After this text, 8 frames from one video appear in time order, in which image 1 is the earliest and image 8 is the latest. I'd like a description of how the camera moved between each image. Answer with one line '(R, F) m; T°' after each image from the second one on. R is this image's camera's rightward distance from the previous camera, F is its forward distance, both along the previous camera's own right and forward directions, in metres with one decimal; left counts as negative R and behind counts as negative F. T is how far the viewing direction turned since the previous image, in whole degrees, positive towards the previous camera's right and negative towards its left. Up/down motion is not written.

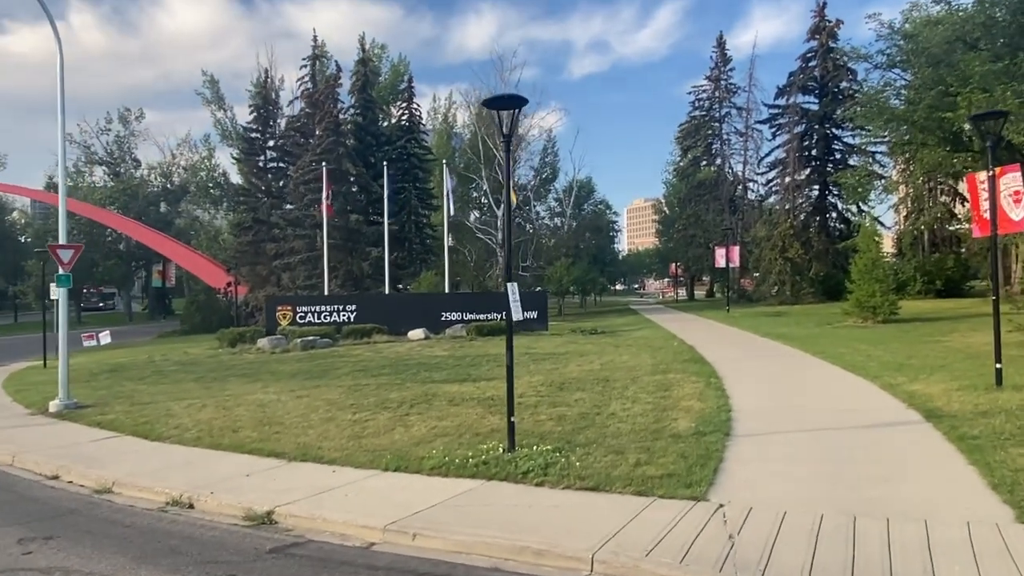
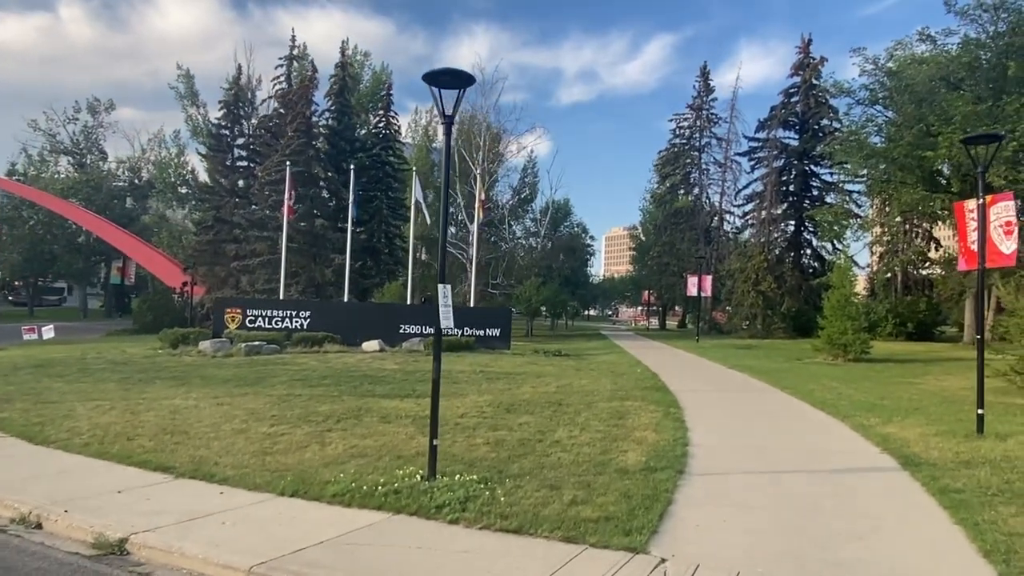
(+0.5, +1.2) m; +2°
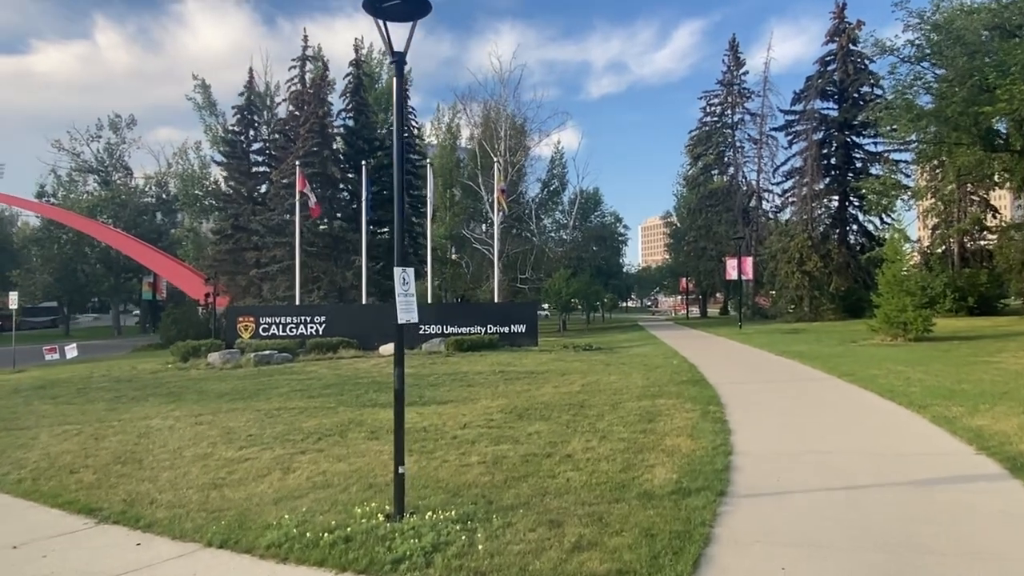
(+0.5, +1.8) m; -3°
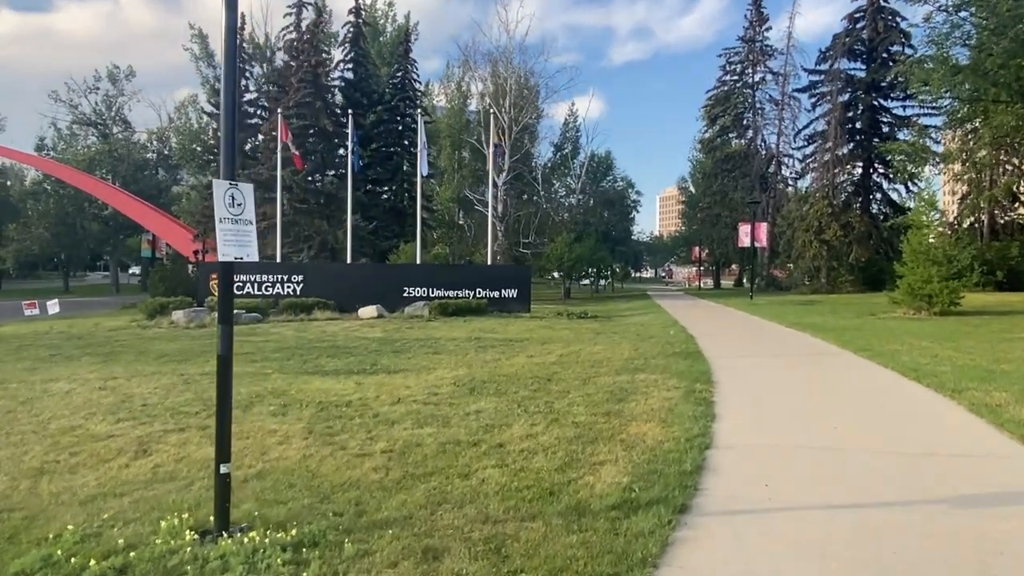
(+0.8, +1.9) m; -1°
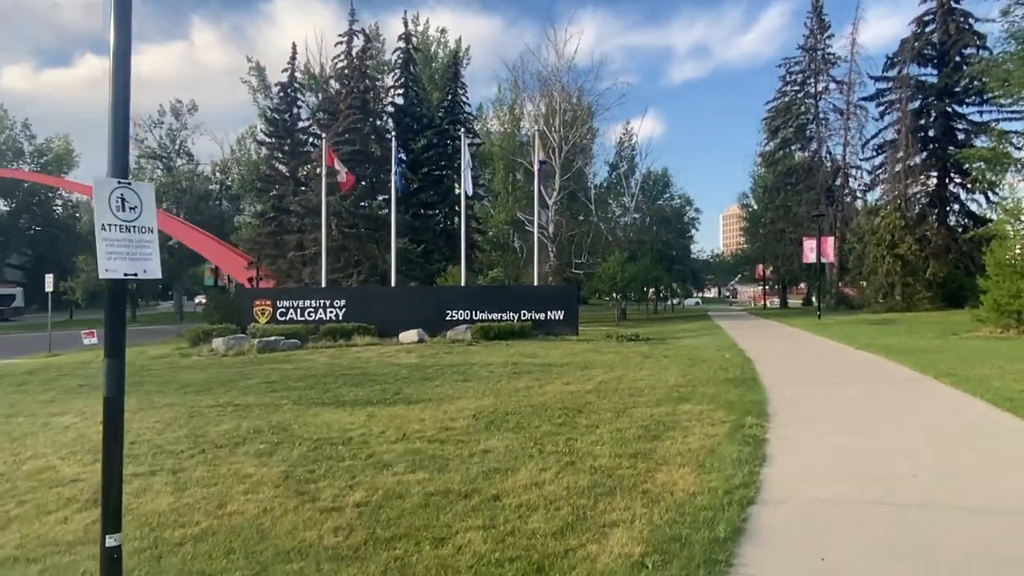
(+0.5, +1.0) m; -5°
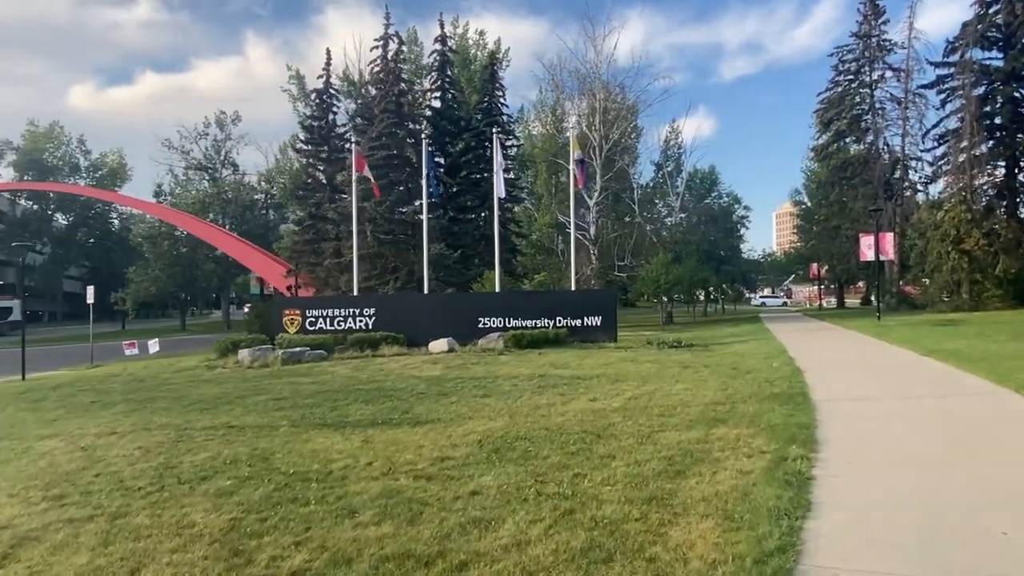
(+0.5, +1.1) m; -4°
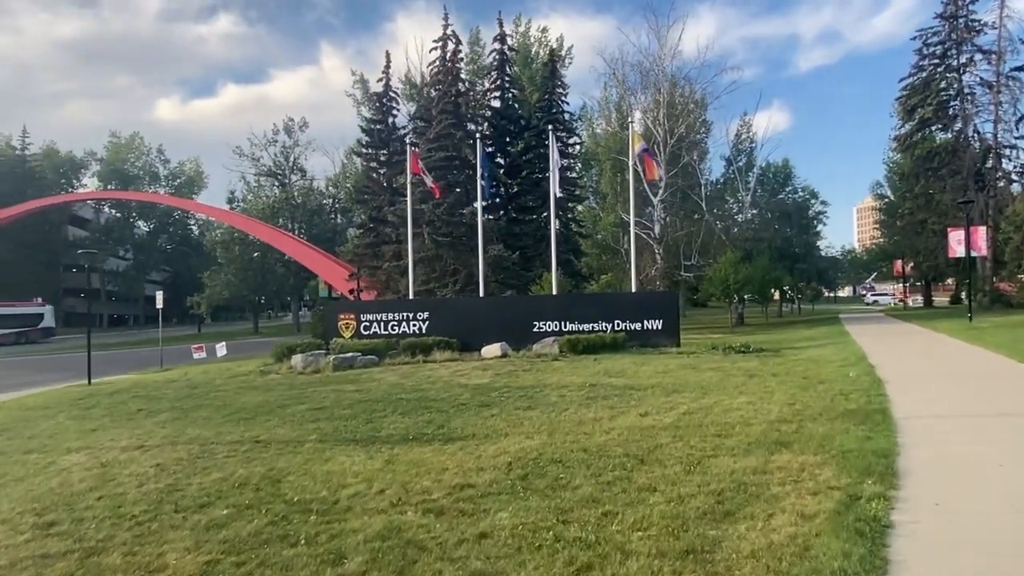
(+0.4, +0.8) m; -5°
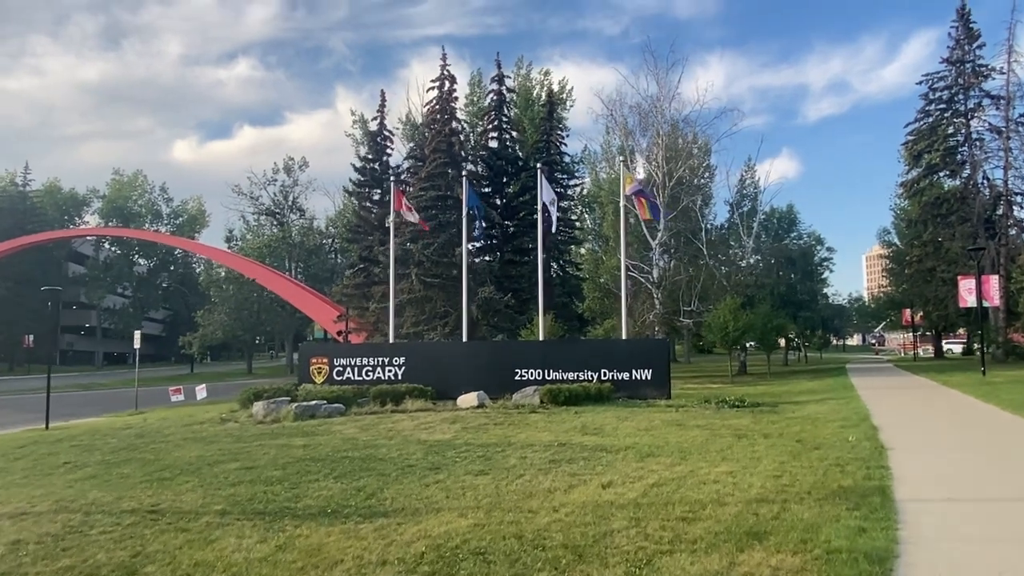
(+0.8, +1.3) m; -1°
